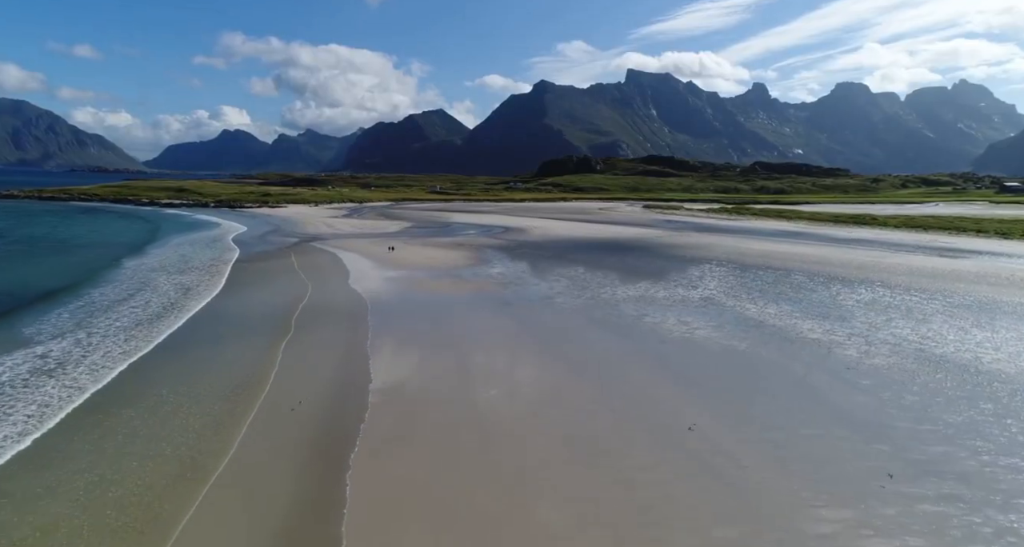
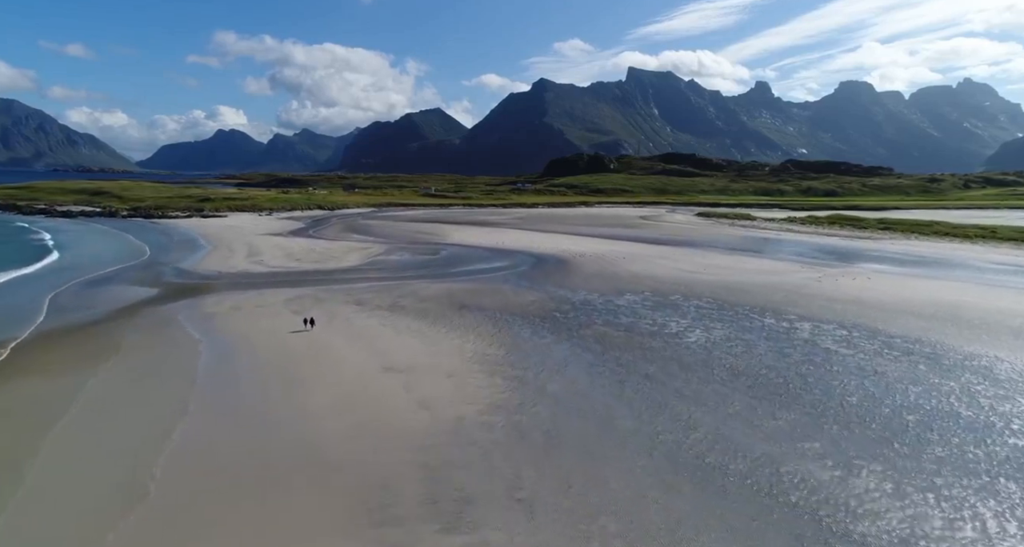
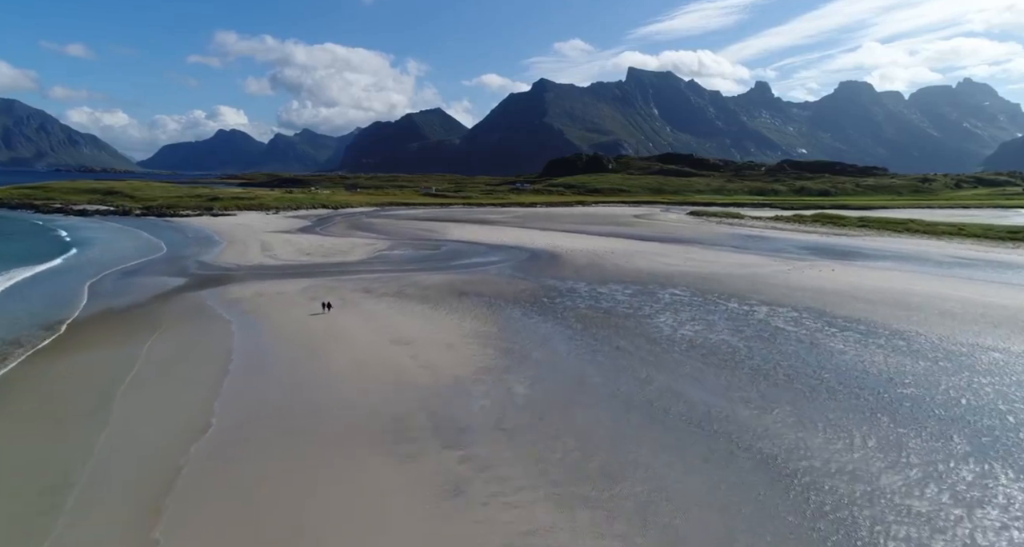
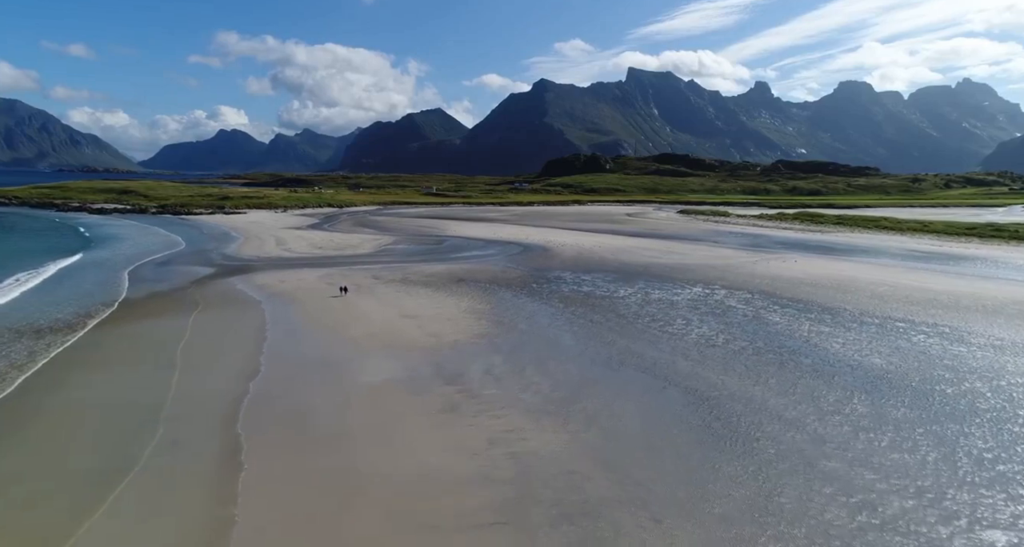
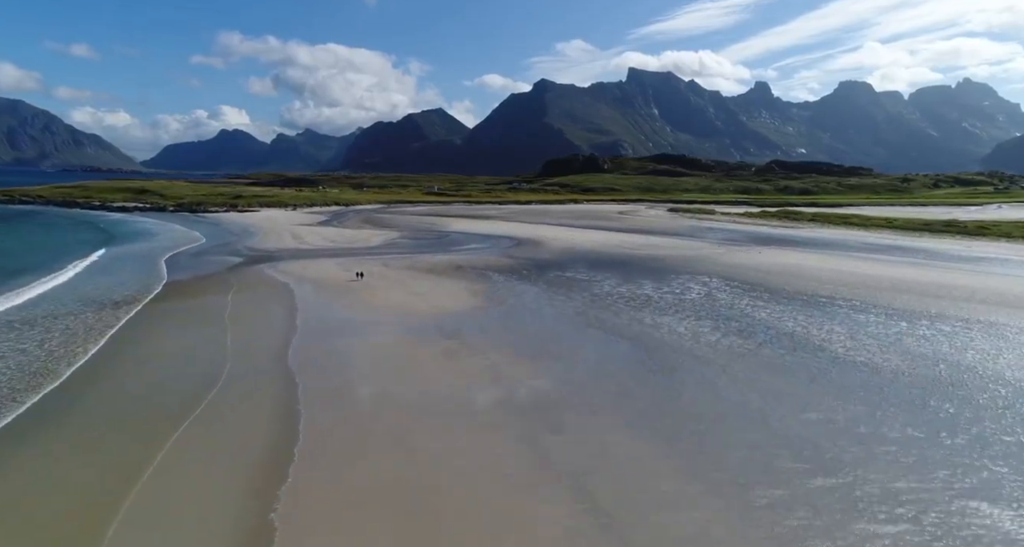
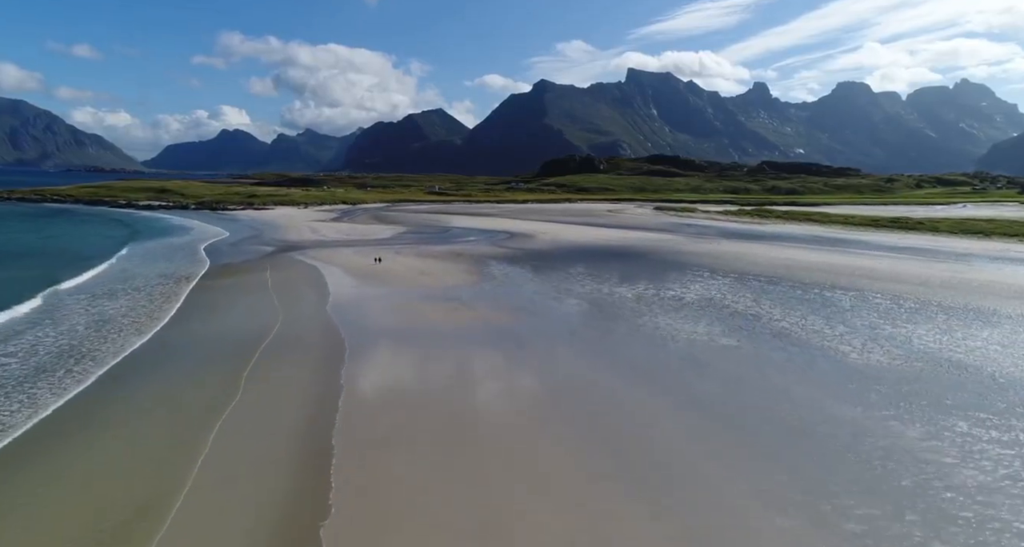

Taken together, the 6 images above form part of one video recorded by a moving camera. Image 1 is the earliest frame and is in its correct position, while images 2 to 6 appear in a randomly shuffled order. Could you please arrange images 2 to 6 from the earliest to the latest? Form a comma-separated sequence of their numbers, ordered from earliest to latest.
6, 5, 4, 3, 2
